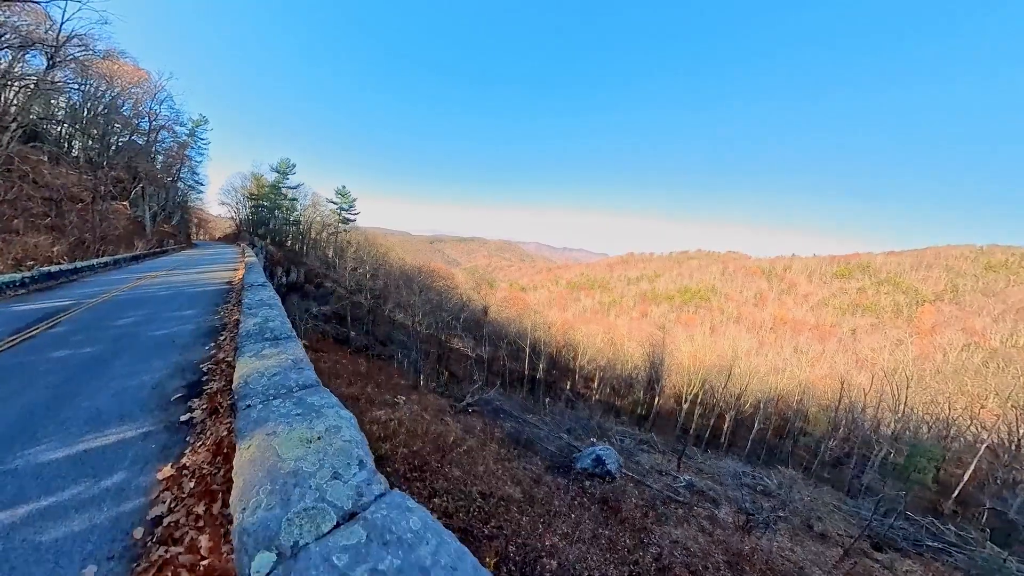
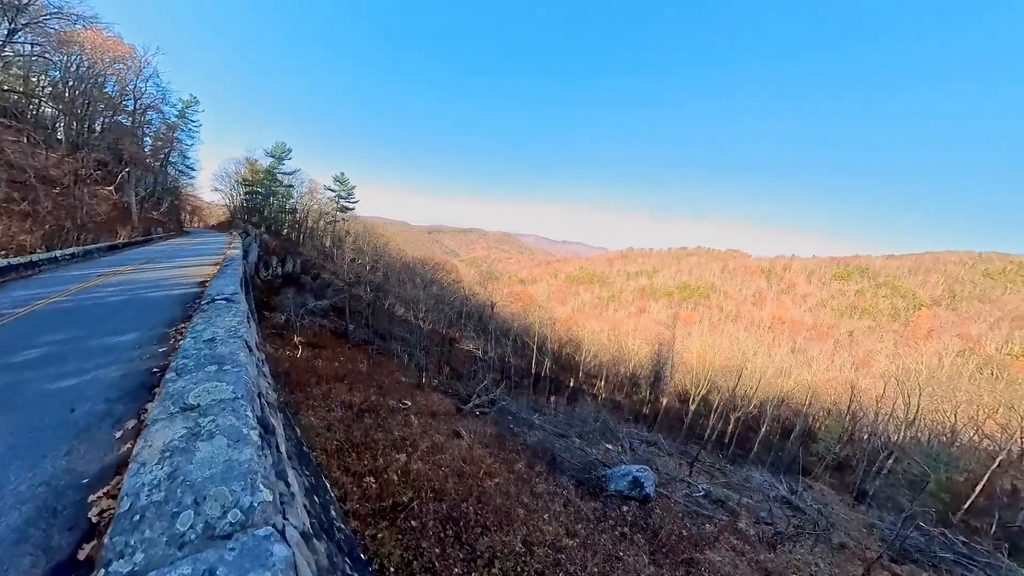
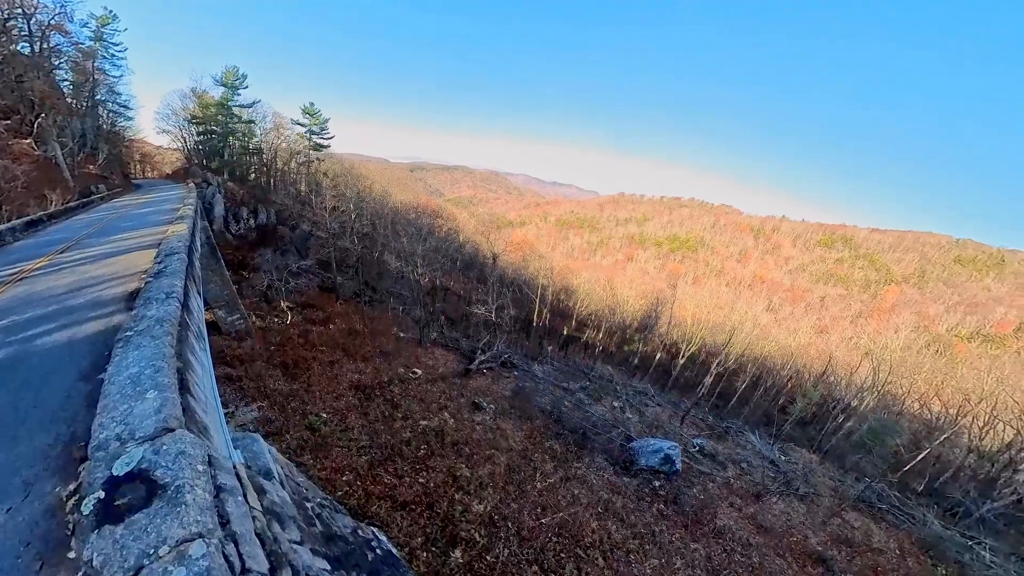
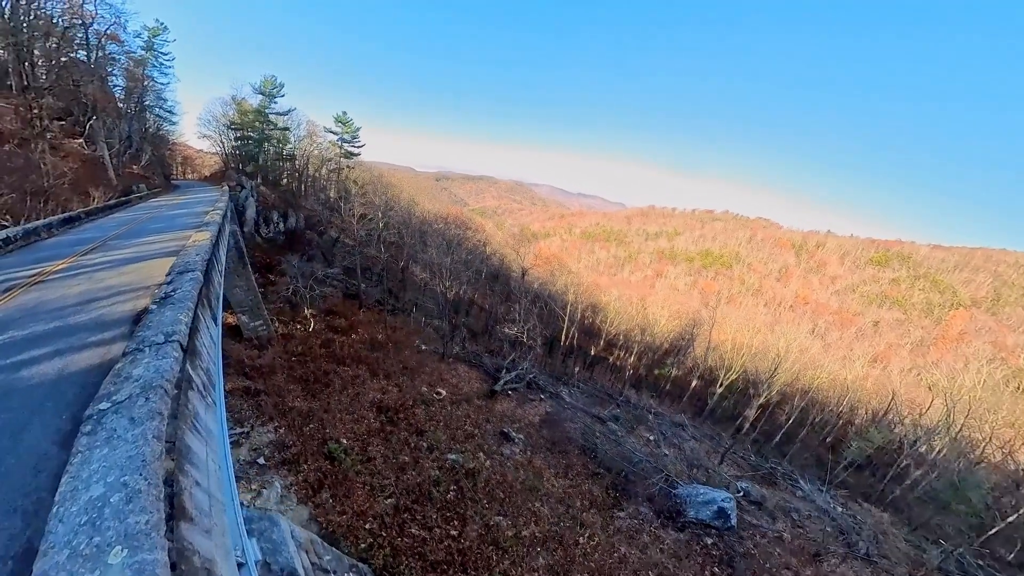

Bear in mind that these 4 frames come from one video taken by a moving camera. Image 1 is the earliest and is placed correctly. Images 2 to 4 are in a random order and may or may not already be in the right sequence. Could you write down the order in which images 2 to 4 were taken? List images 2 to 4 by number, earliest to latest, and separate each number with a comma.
2, 3, 4
